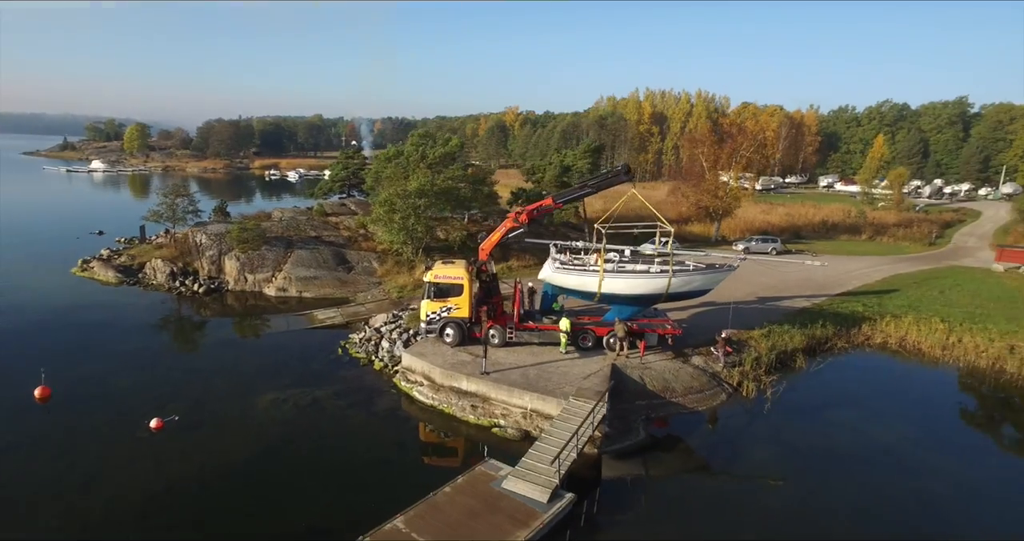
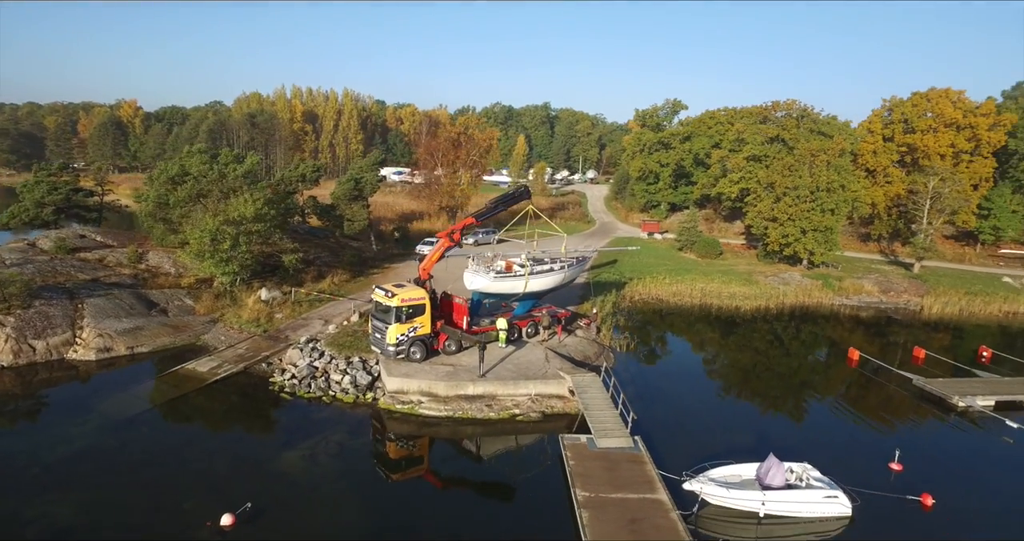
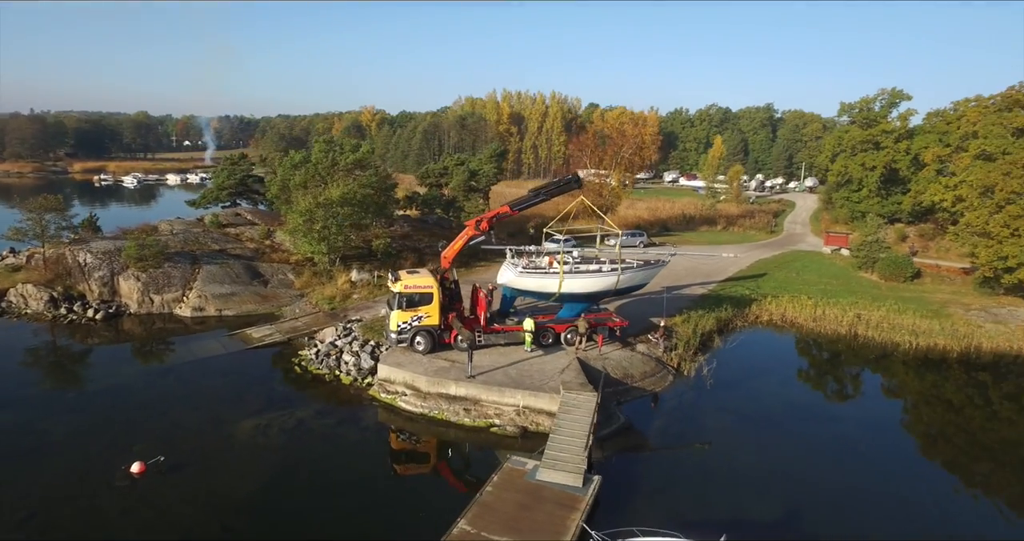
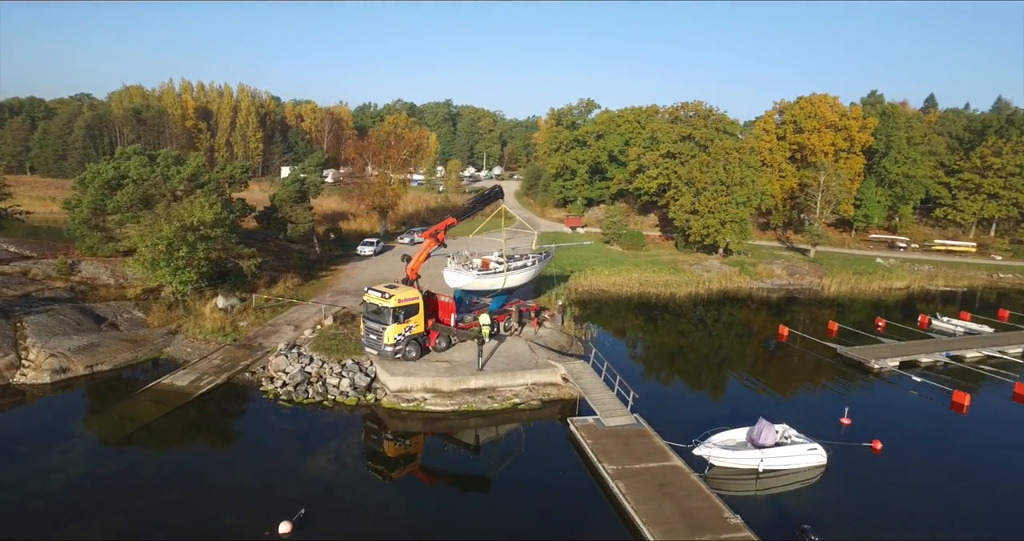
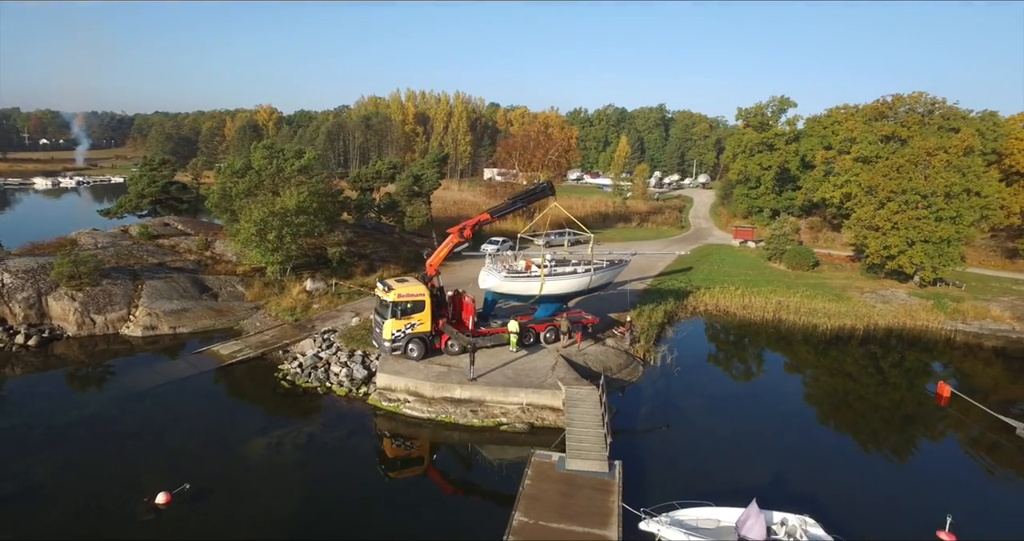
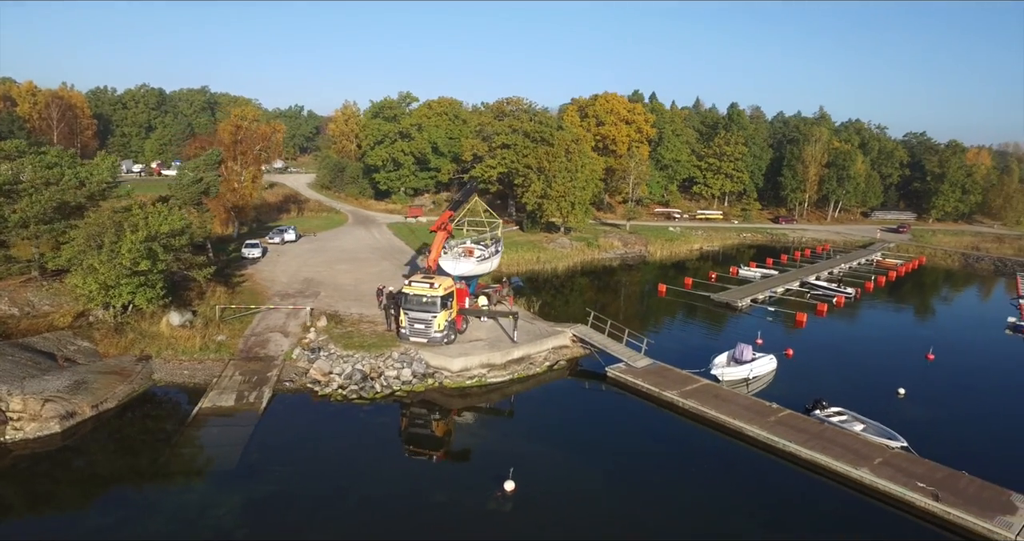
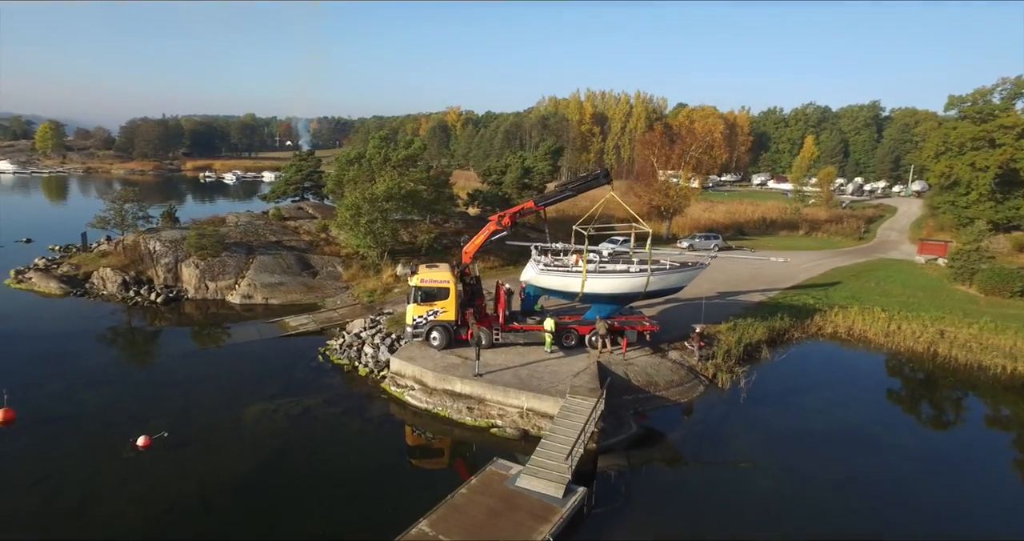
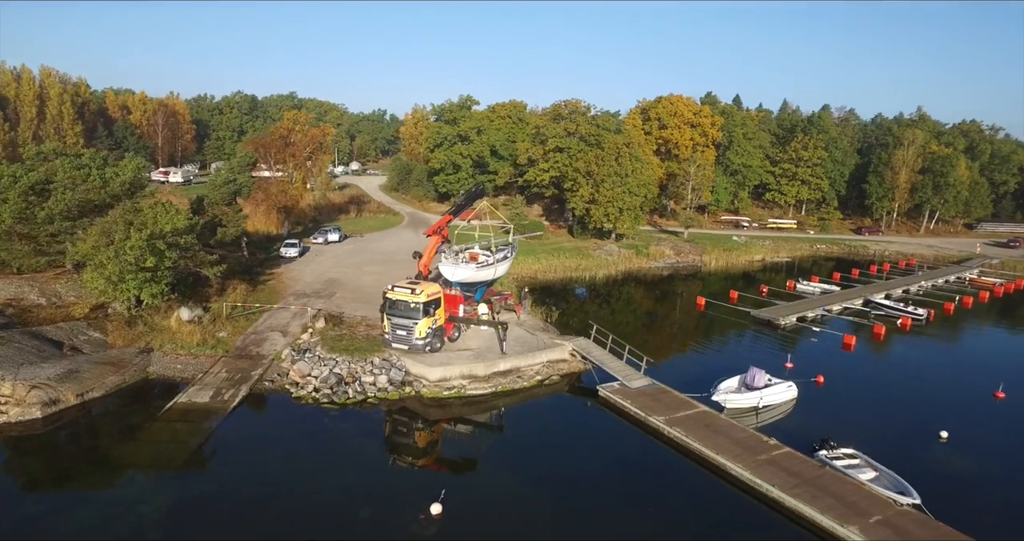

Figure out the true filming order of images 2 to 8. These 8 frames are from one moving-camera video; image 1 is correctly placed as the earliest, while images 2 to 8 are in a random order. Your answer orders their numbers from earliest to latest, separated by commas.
7, 3, 5, 2, 4, 8, 6
